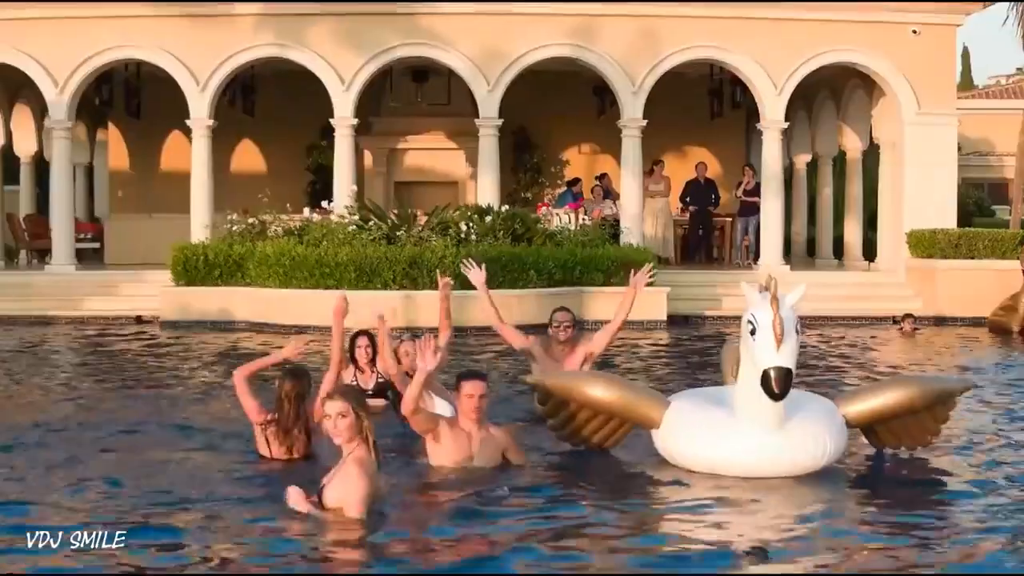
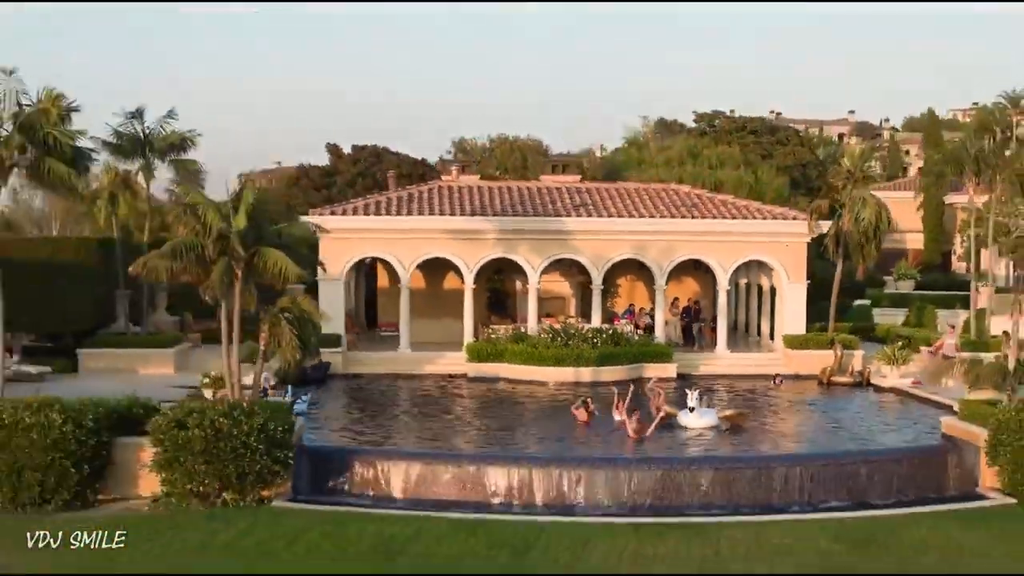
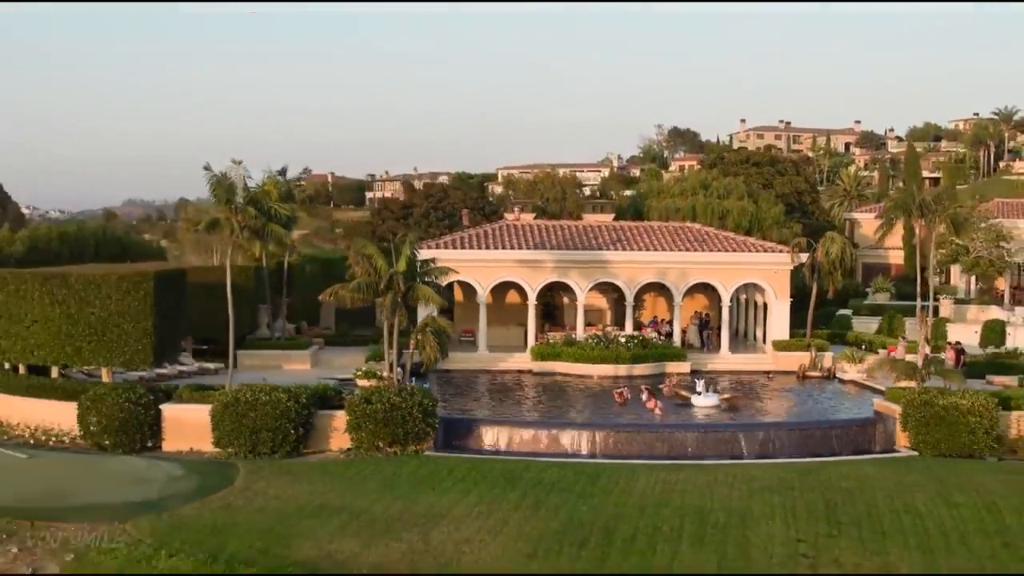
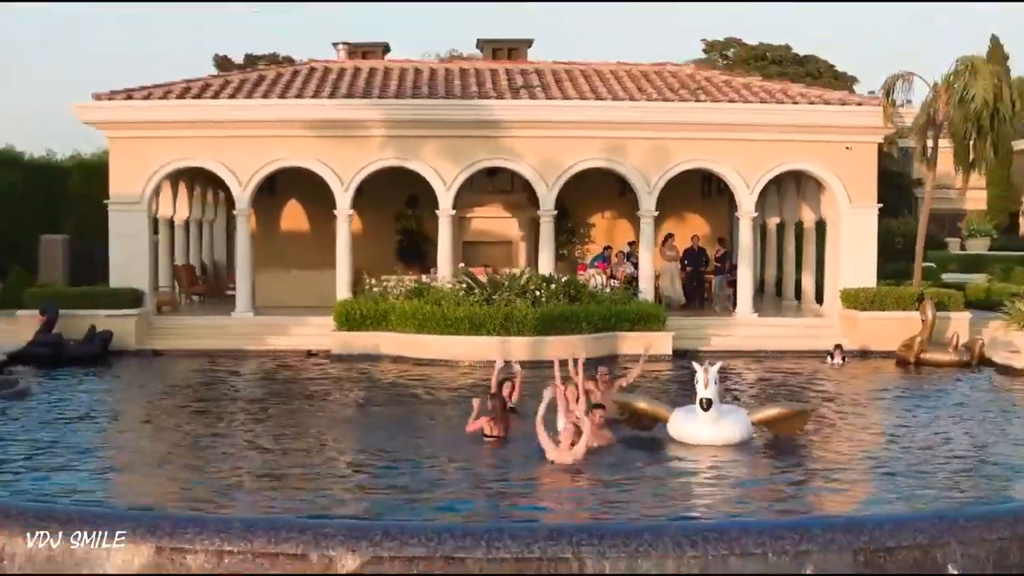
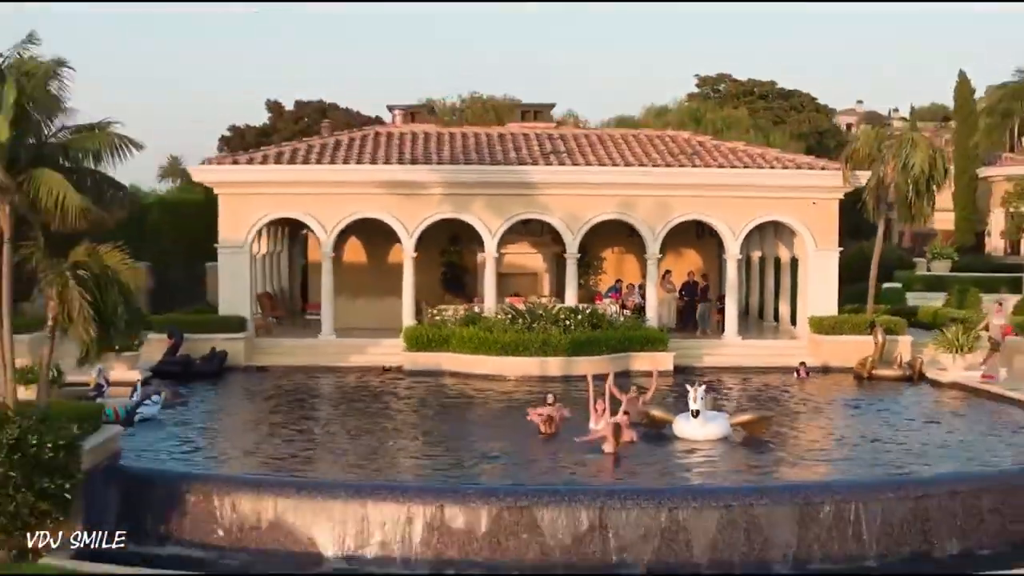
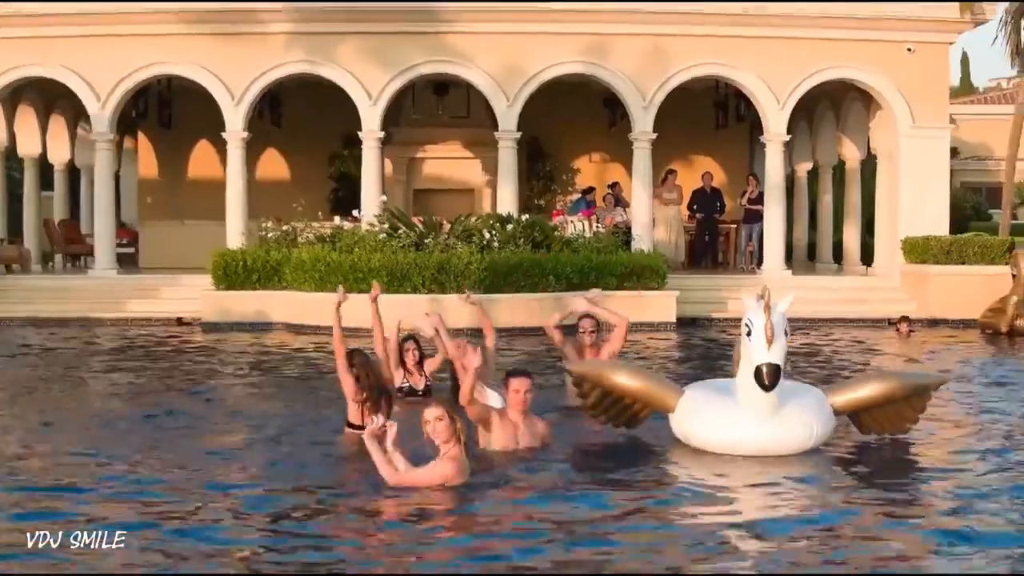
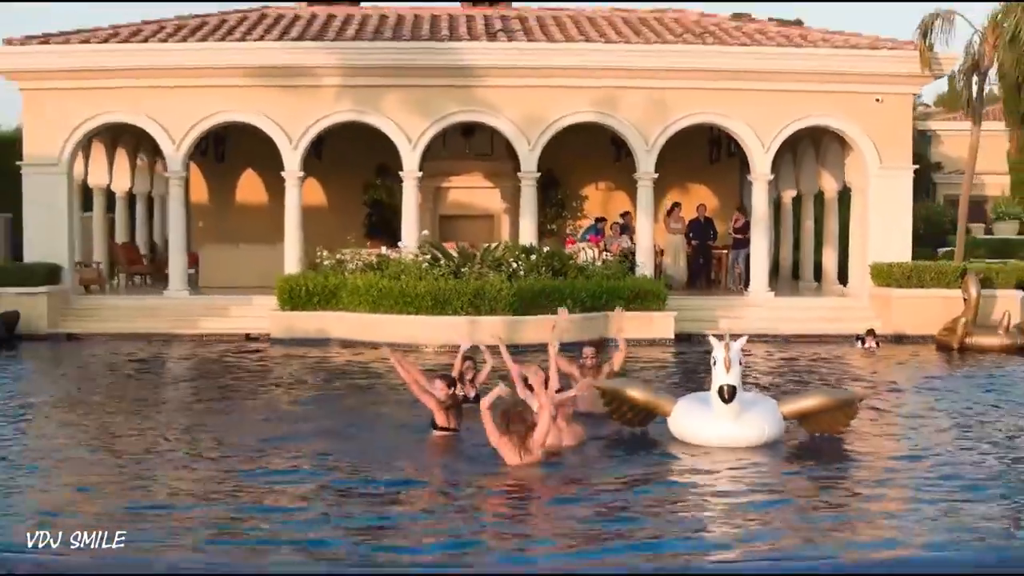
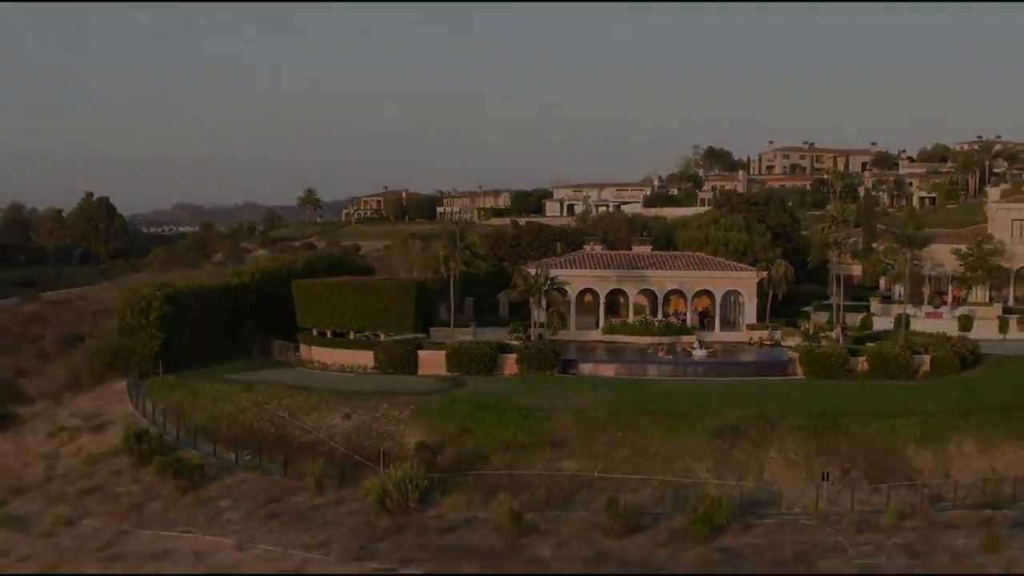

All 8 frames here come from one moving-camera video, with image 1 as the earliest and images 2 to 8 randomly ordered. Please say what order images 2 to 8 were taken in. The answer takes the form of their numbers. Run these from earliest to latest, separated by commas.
6, 7, 4, 5, 2, 3, 8
